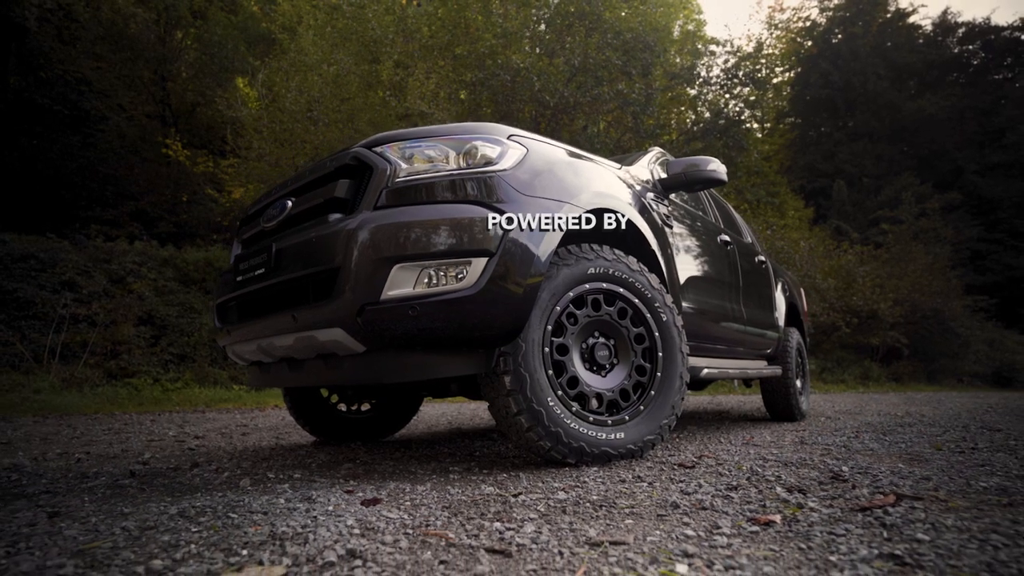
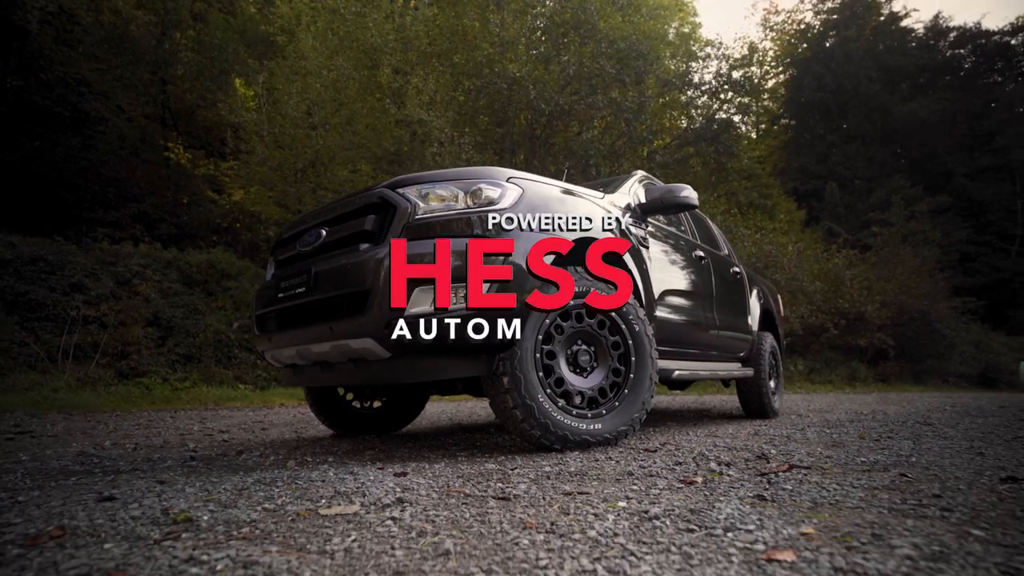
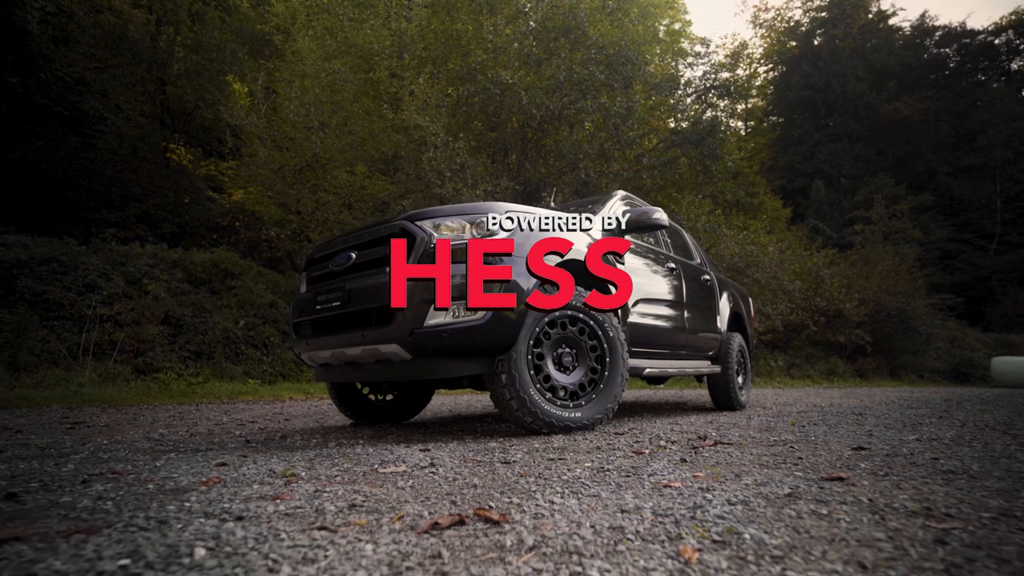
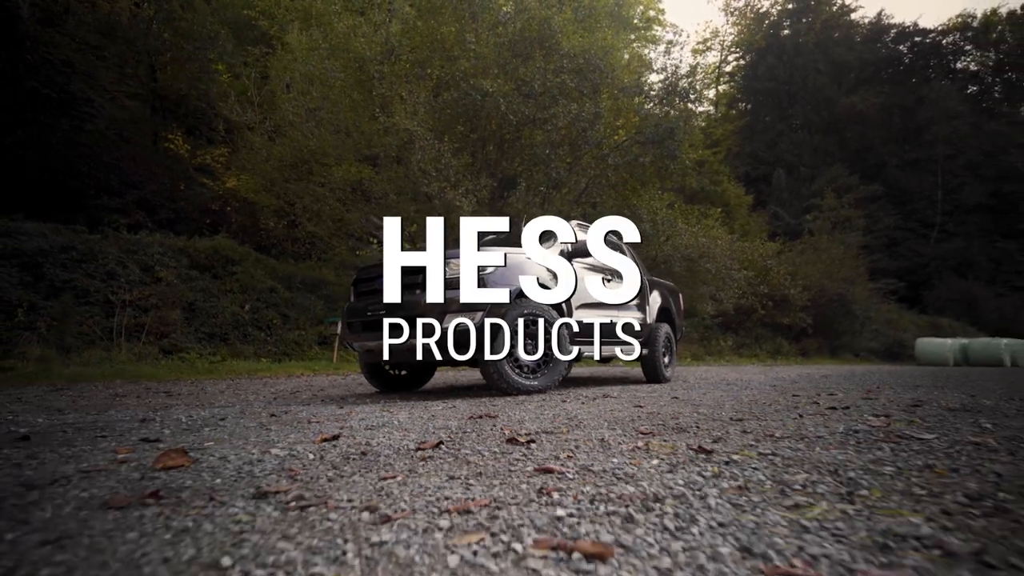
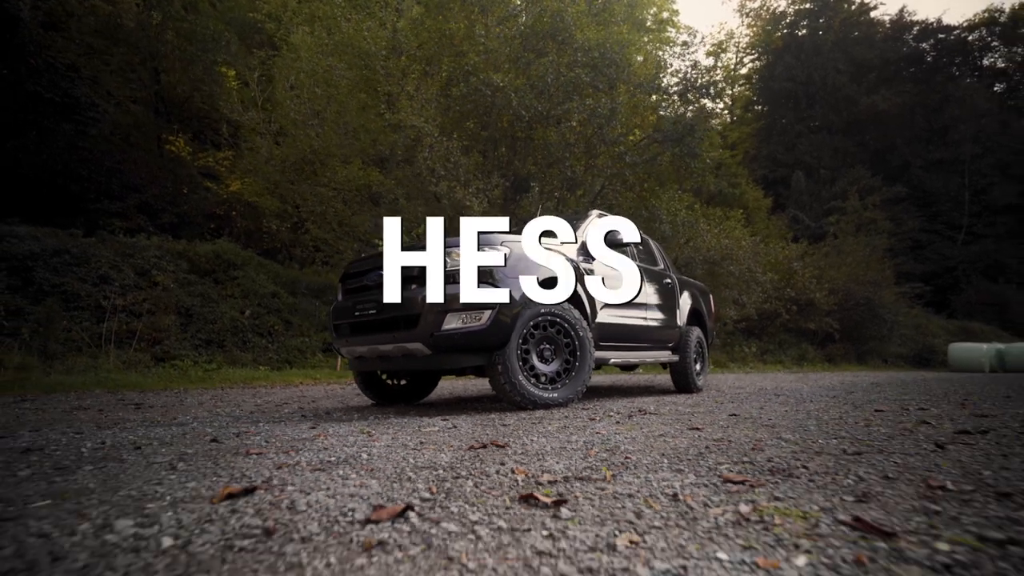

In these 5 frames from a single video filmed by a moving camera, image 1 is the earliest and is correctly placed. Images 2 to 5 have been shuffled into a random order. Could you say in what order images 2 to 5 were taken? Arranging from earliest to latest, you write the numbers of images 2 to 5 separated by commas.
2, 3, 5, 4
